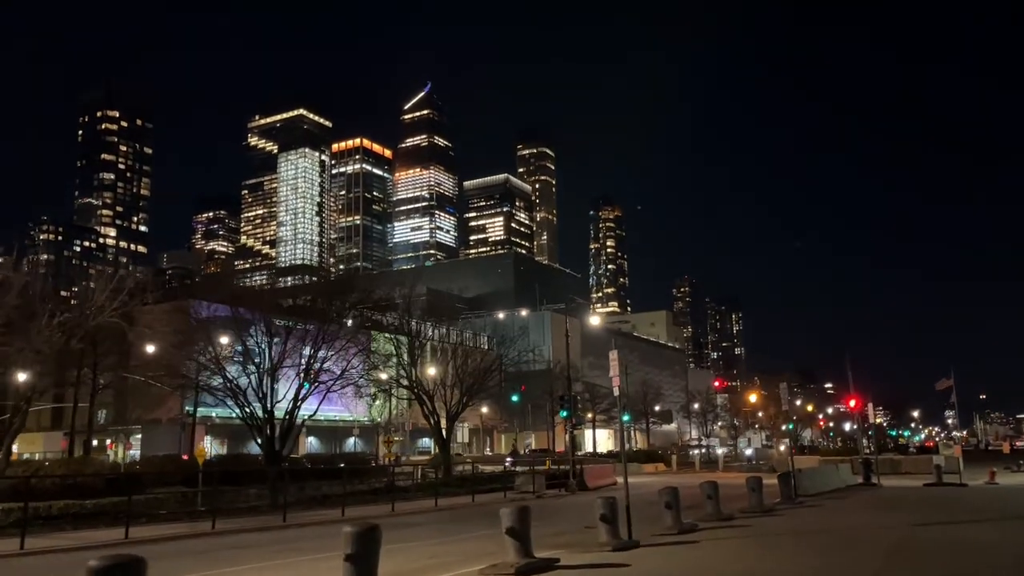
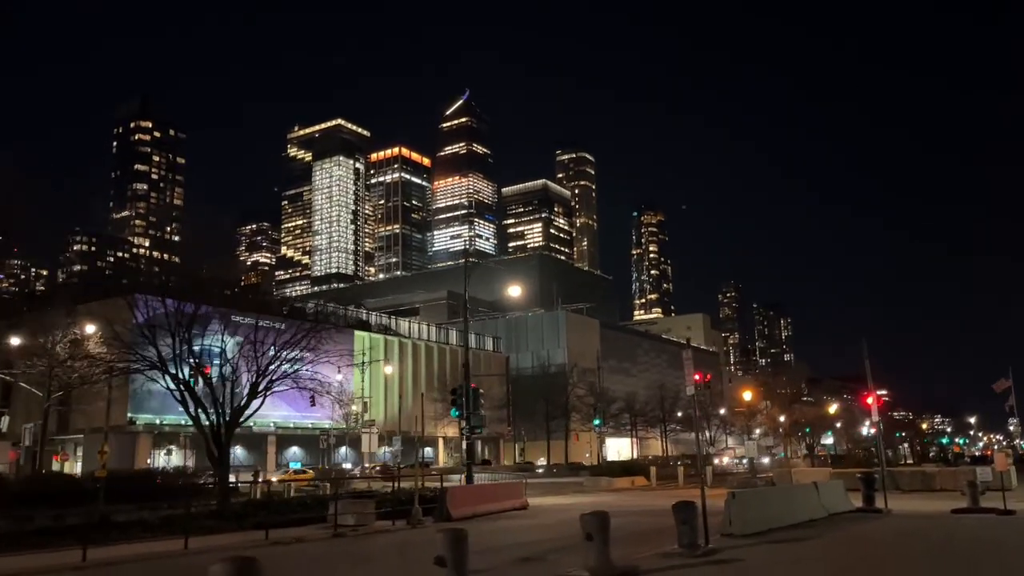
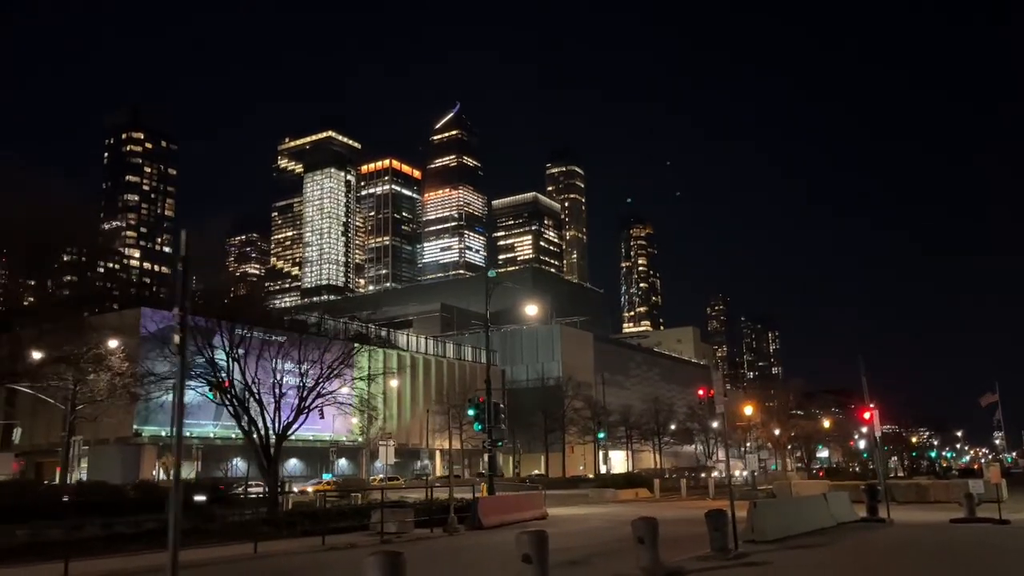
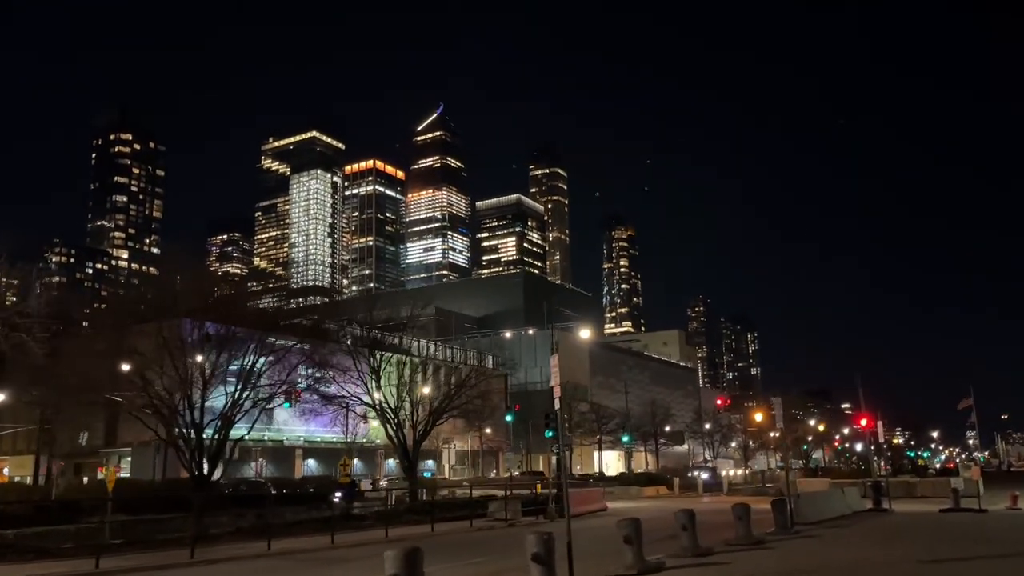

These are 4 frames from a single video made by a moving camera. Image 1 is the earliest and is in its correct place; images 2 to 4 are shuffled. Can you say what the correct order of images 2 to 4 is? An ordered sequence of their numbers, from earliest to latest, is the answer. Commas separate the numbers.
4, 3, 2
